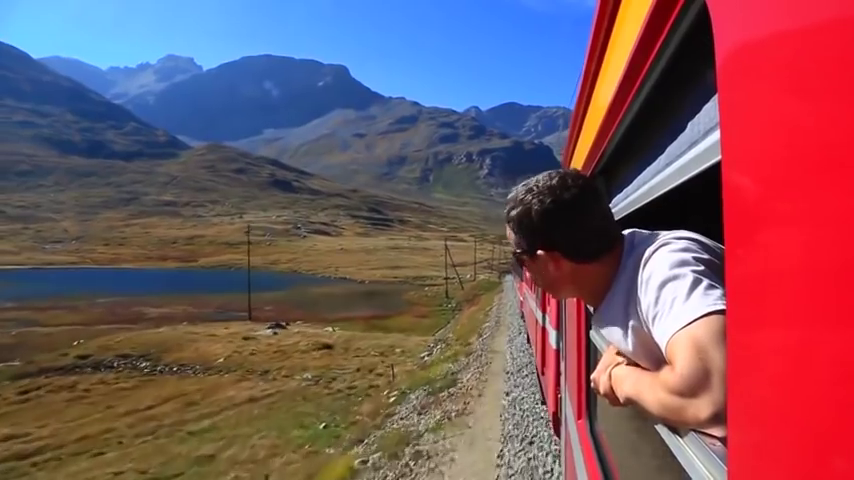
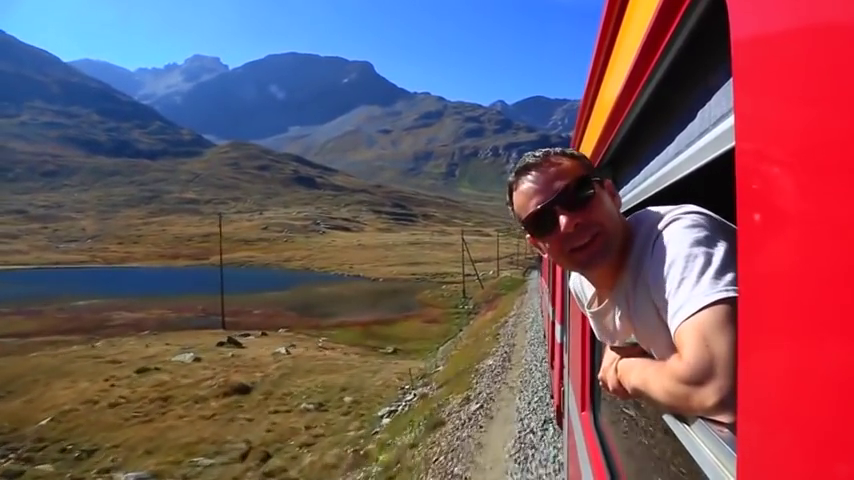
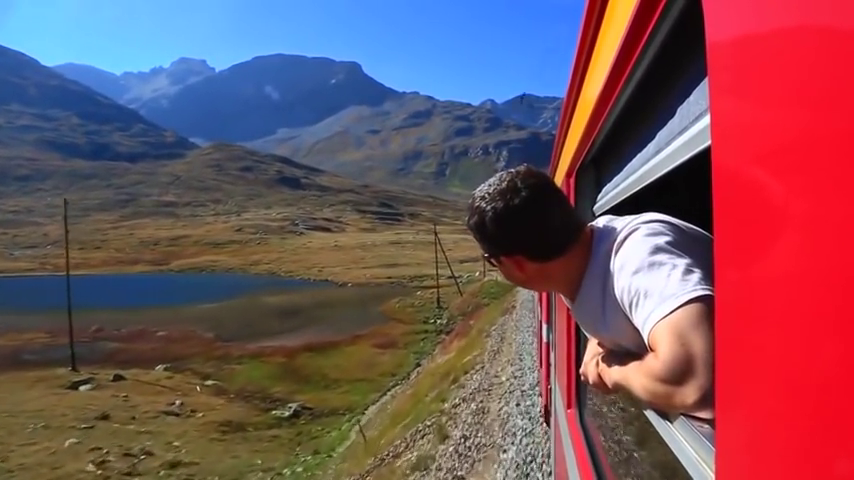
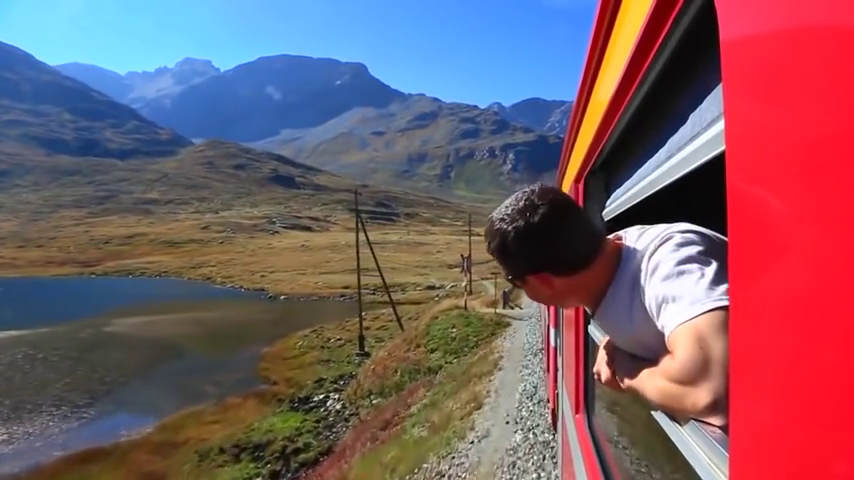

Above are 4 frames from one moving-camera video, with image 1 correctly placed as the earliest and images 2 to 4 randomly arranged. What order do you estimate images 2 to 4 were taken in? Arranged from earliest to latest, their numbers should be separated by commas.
2, 3, 4
